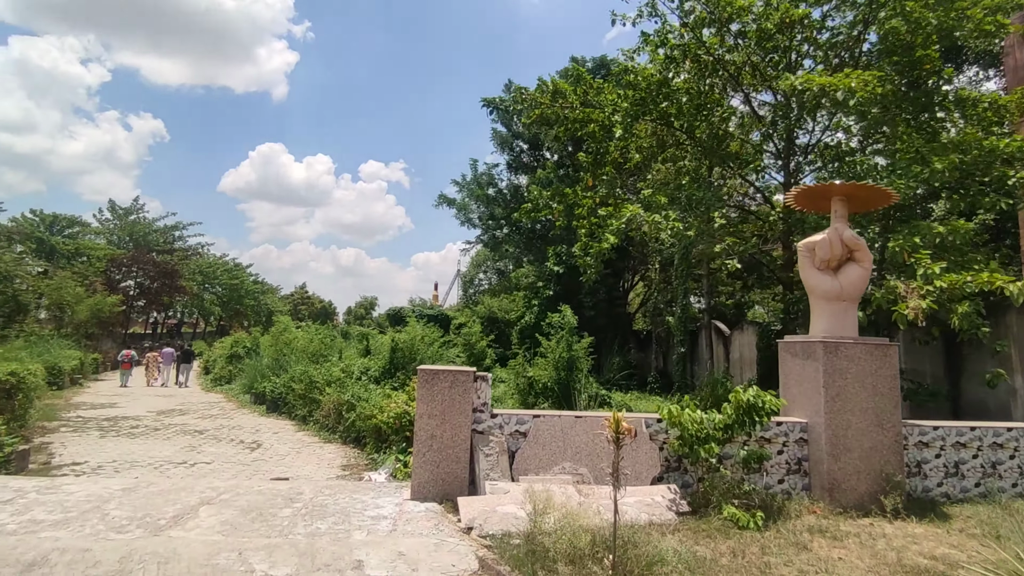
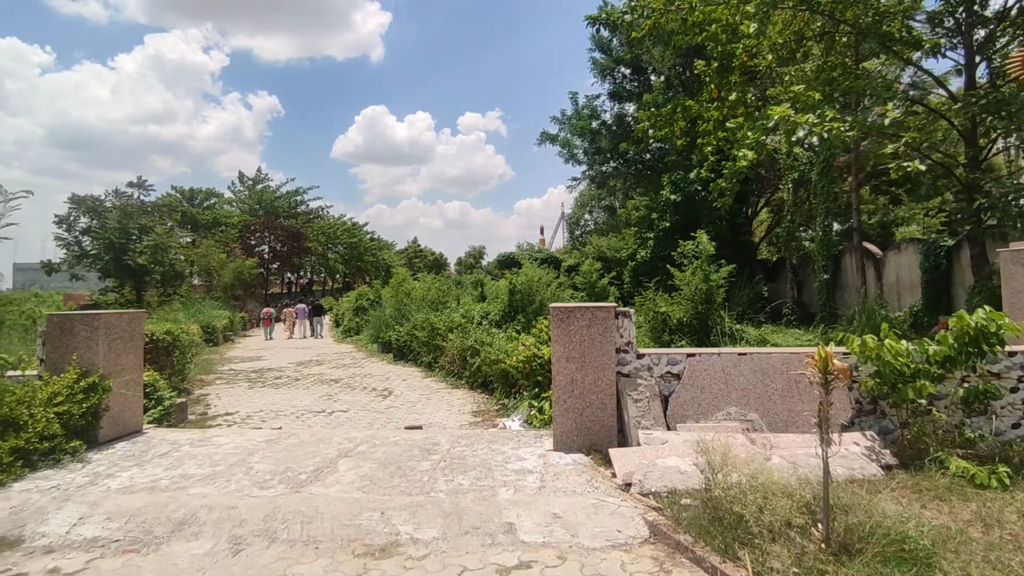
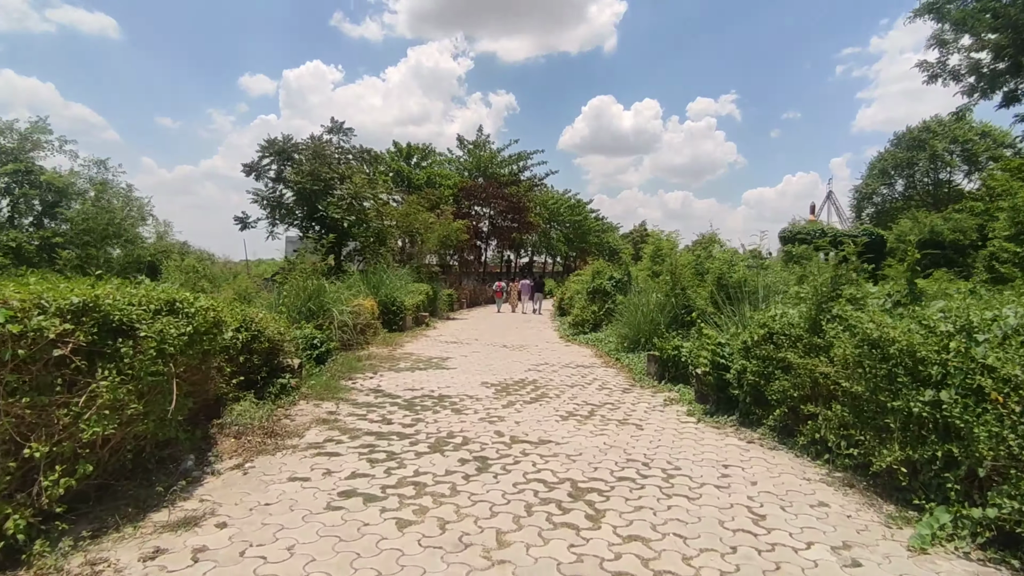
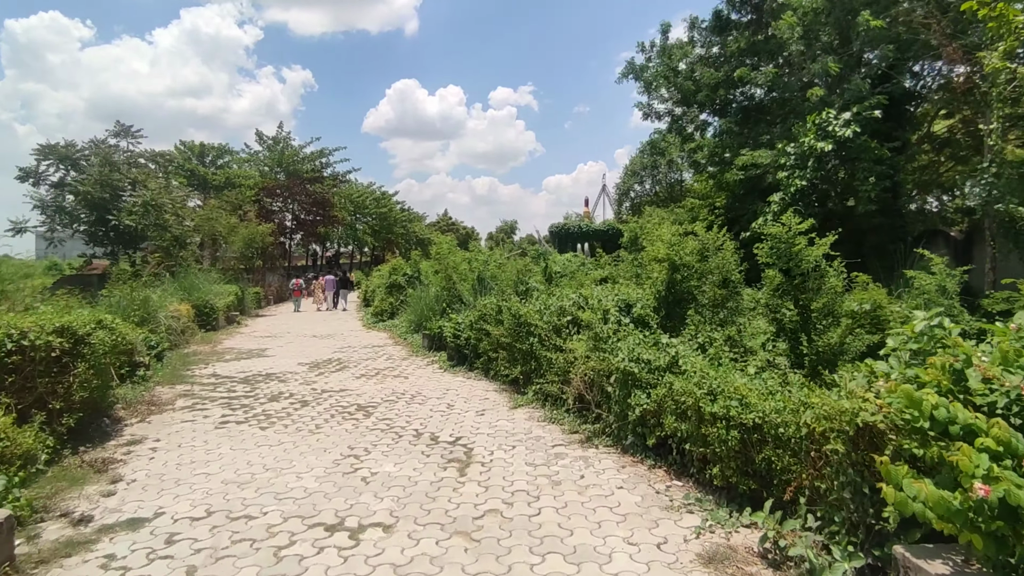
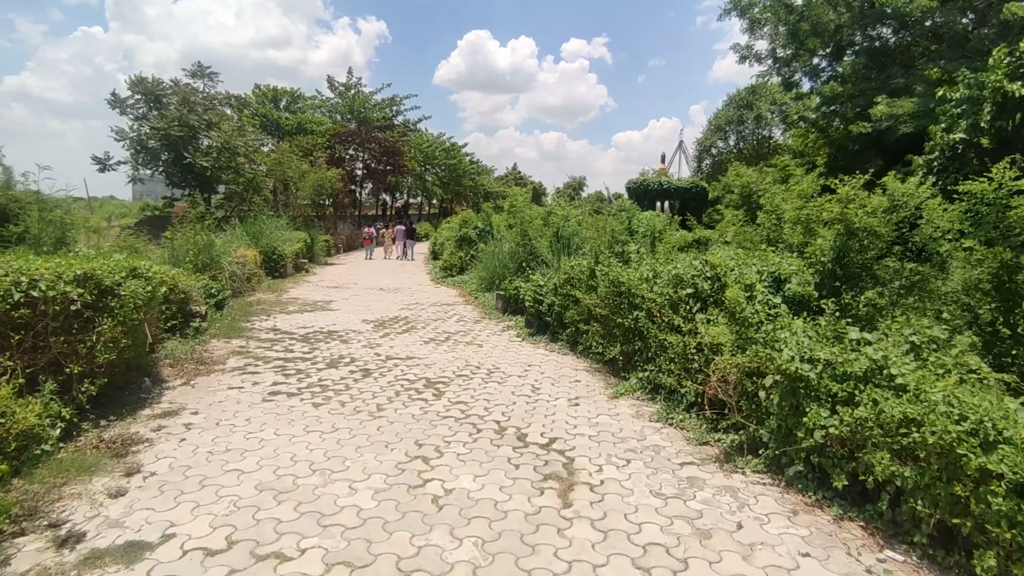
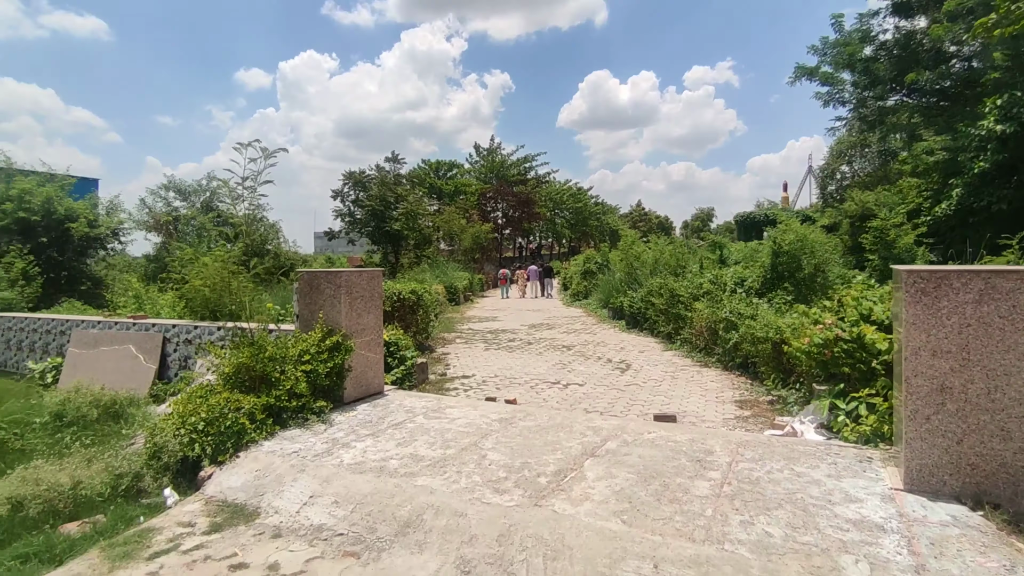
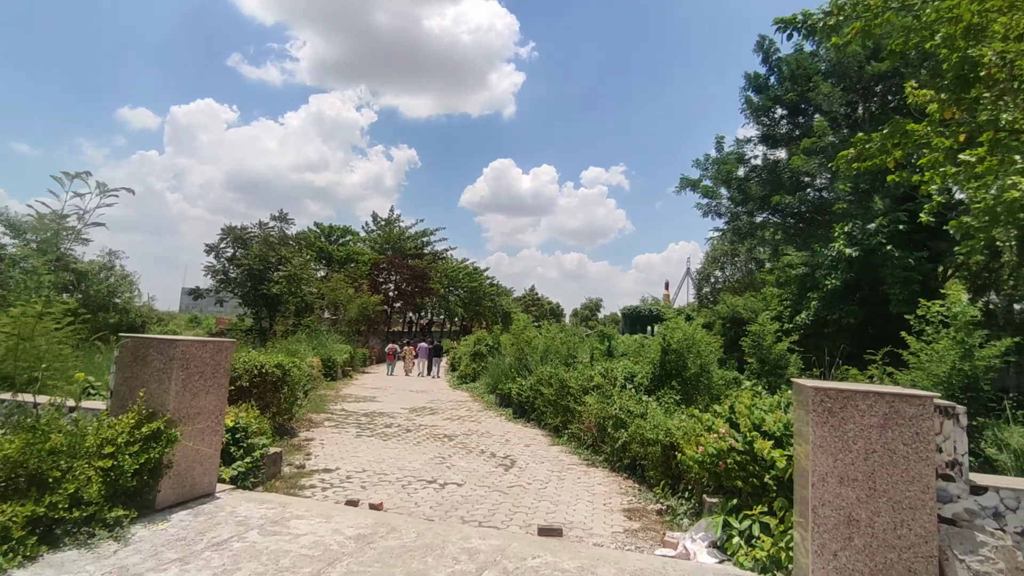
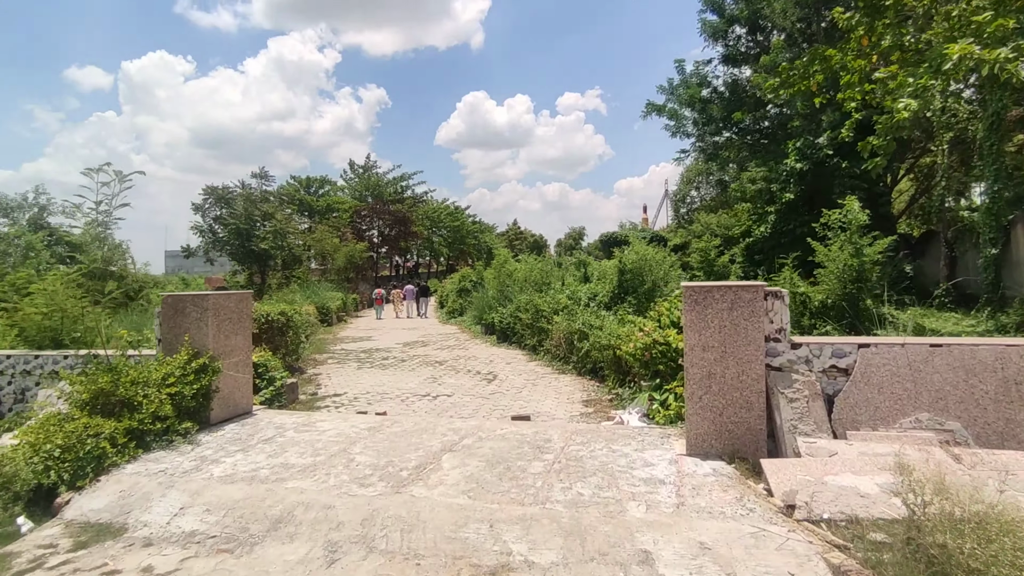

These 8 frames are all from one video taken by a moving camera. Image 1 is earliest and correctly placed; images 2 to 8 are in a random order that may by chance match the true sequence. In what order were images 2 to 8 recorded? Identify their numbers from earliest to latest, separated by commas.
2, 8, 6, 7, 4, 5, 3
